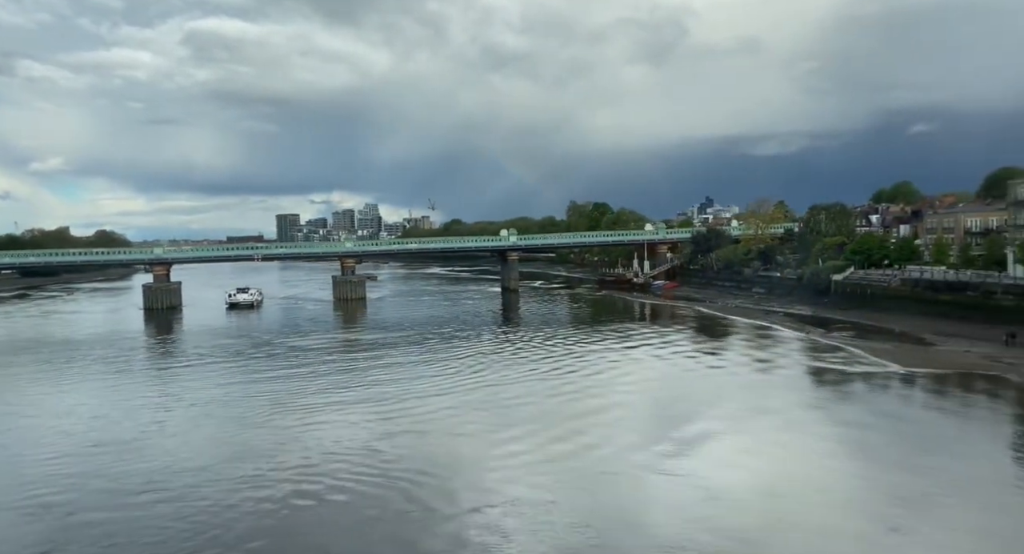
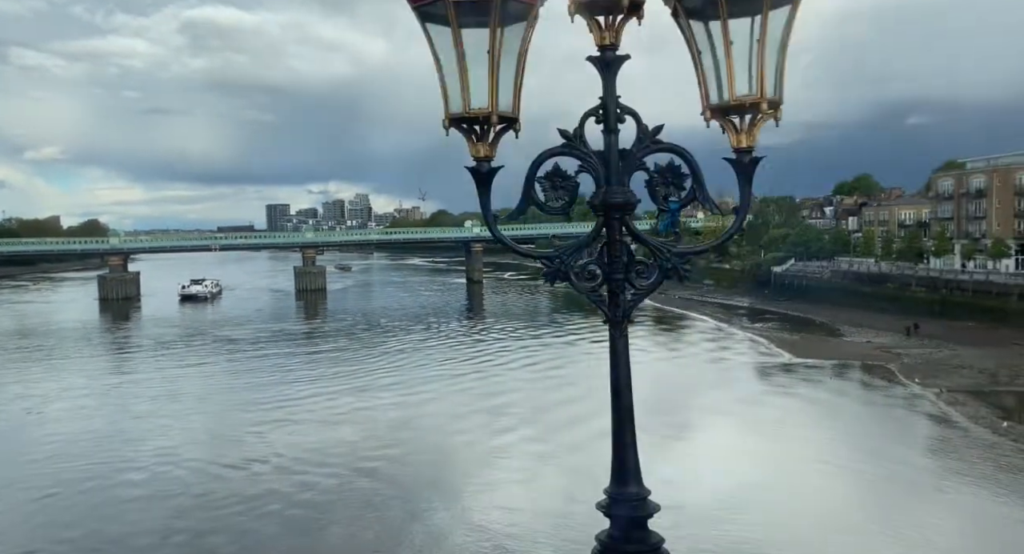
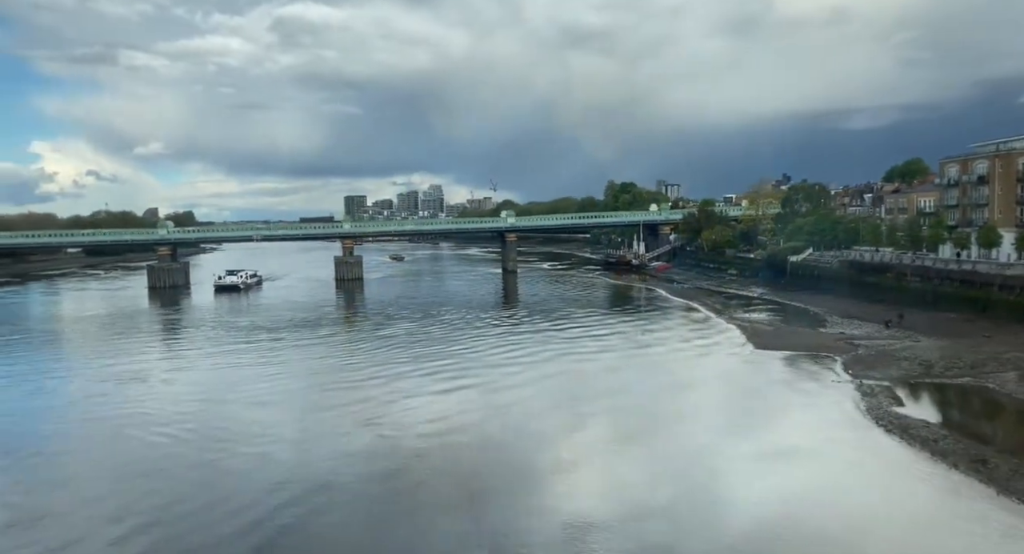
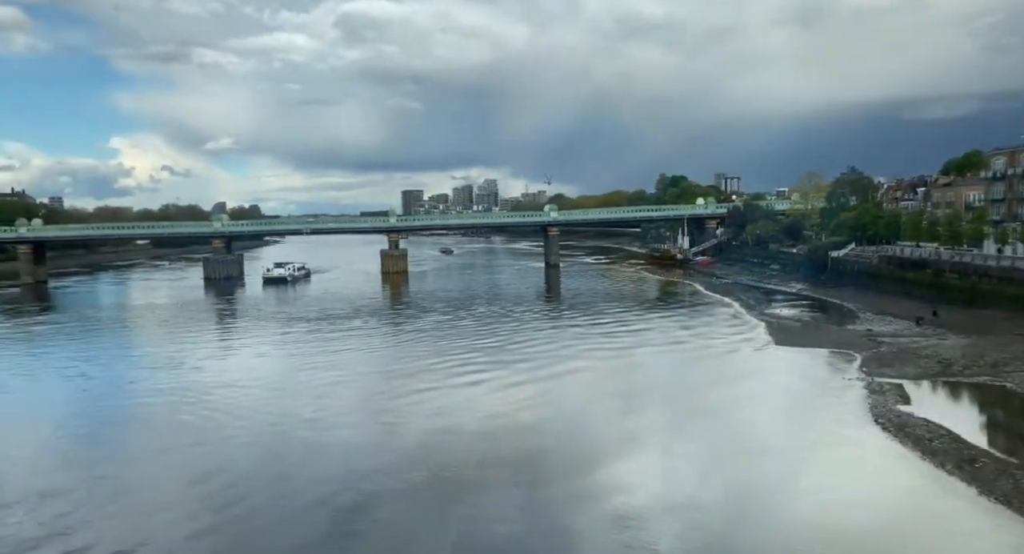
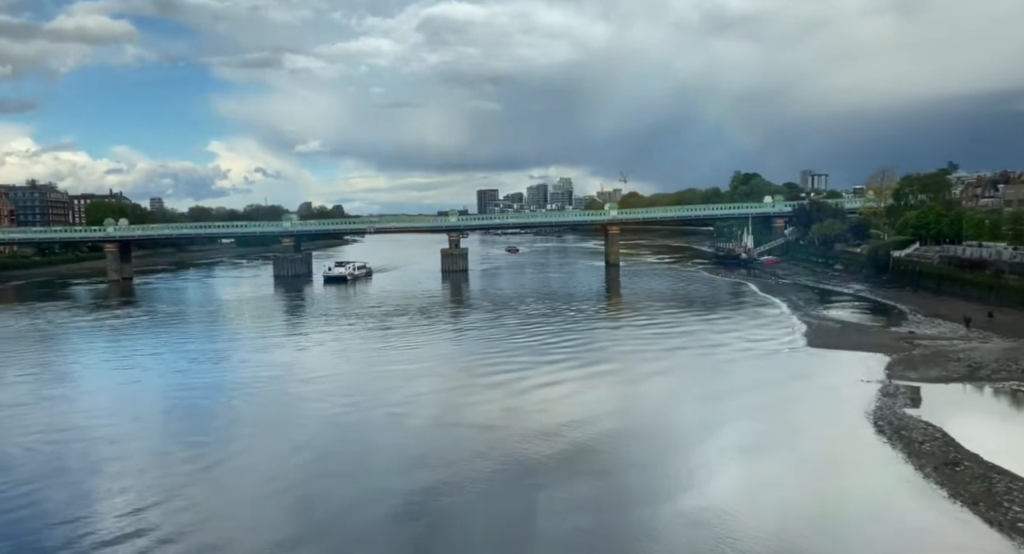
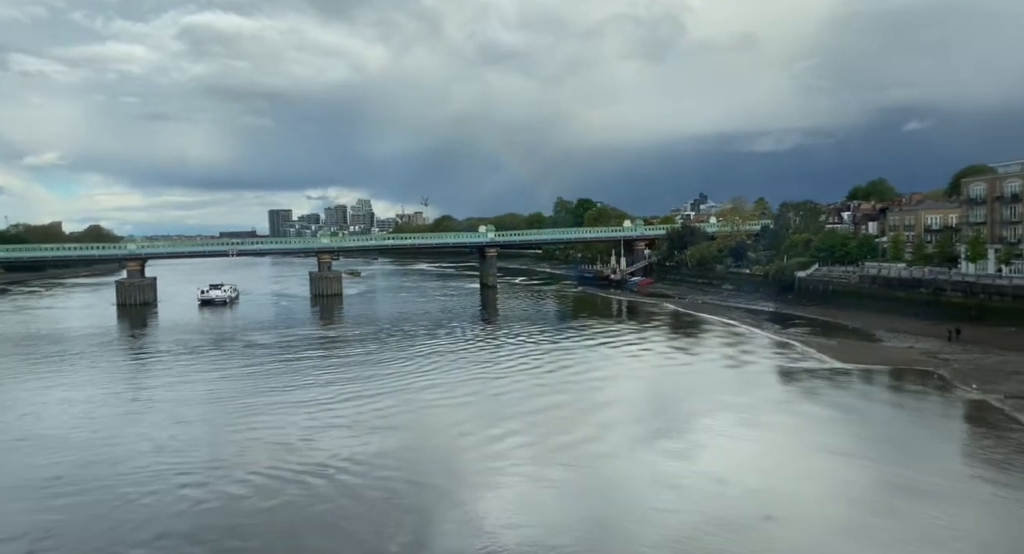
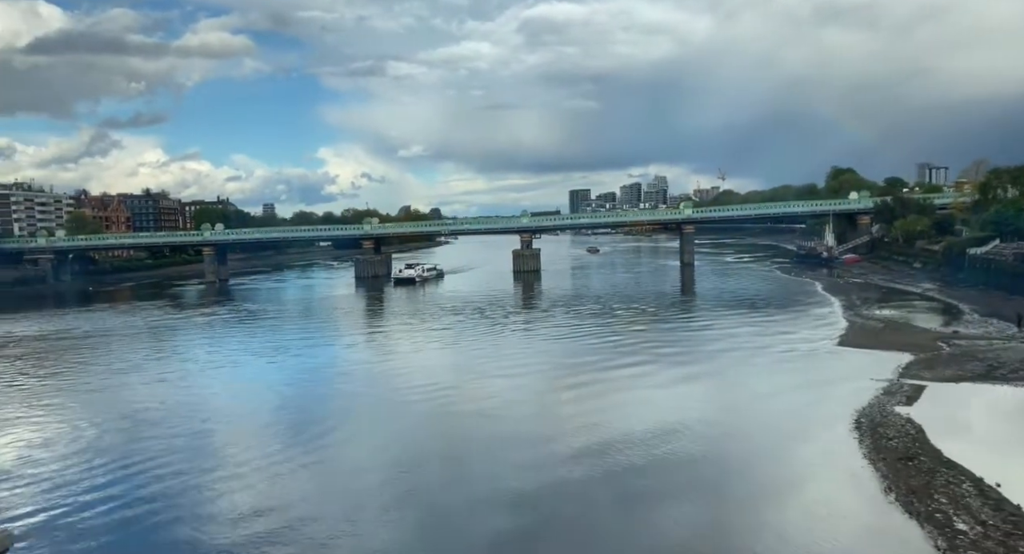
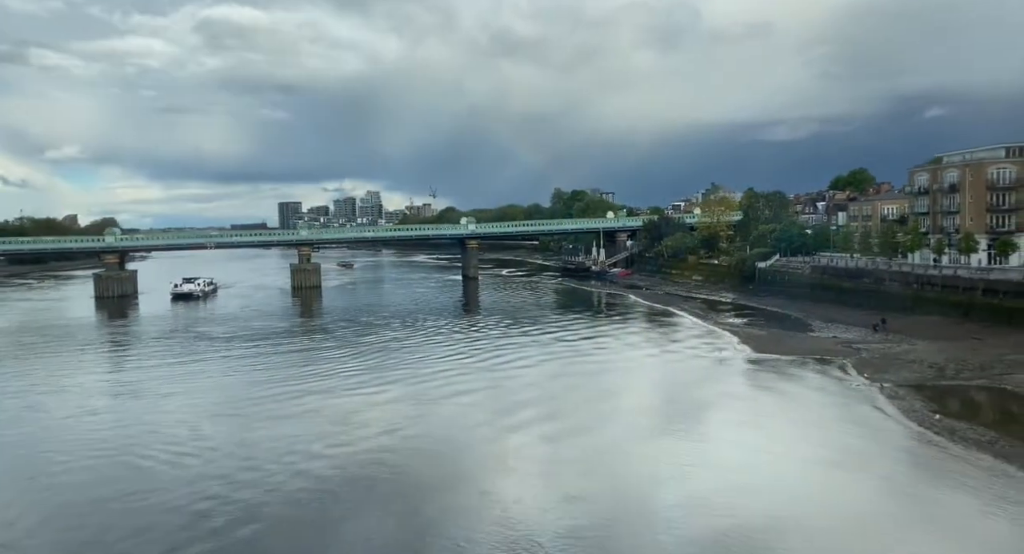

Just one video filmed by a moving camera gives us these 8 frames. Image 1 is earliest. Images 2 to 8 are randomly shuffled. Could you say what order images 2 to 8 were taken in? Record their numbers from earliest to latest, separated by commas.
6, 2, 8, 3, 4, 5, 7
